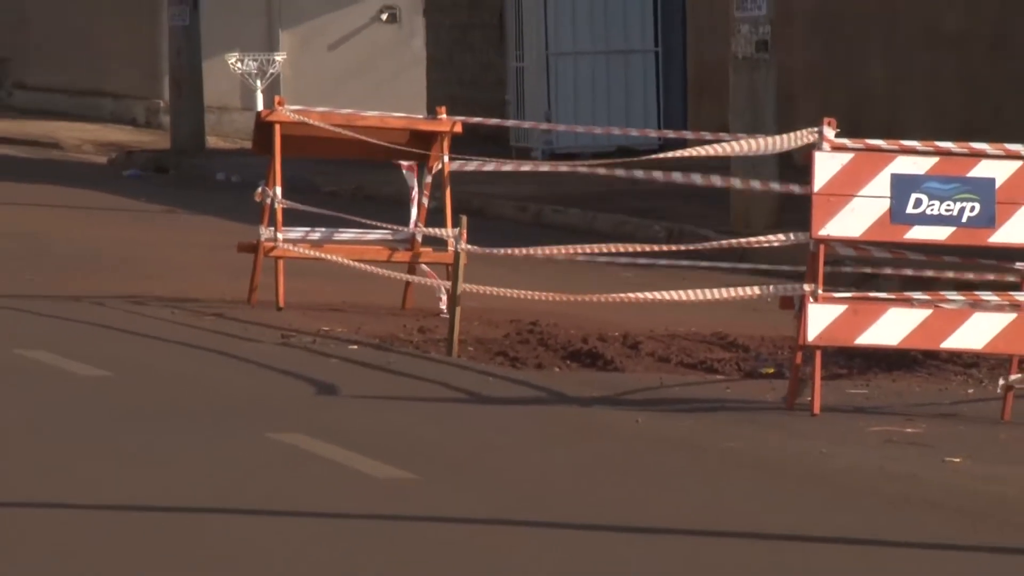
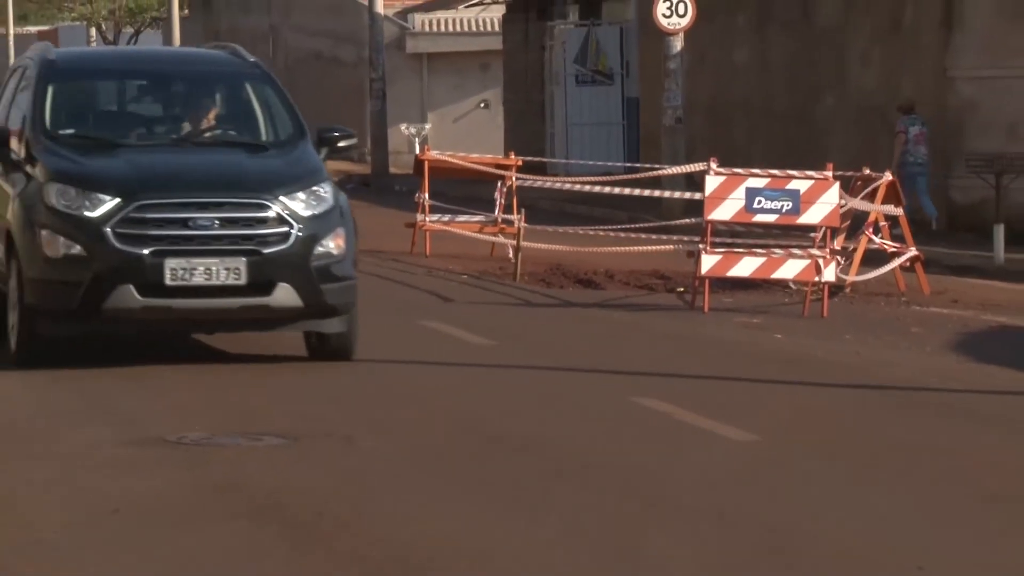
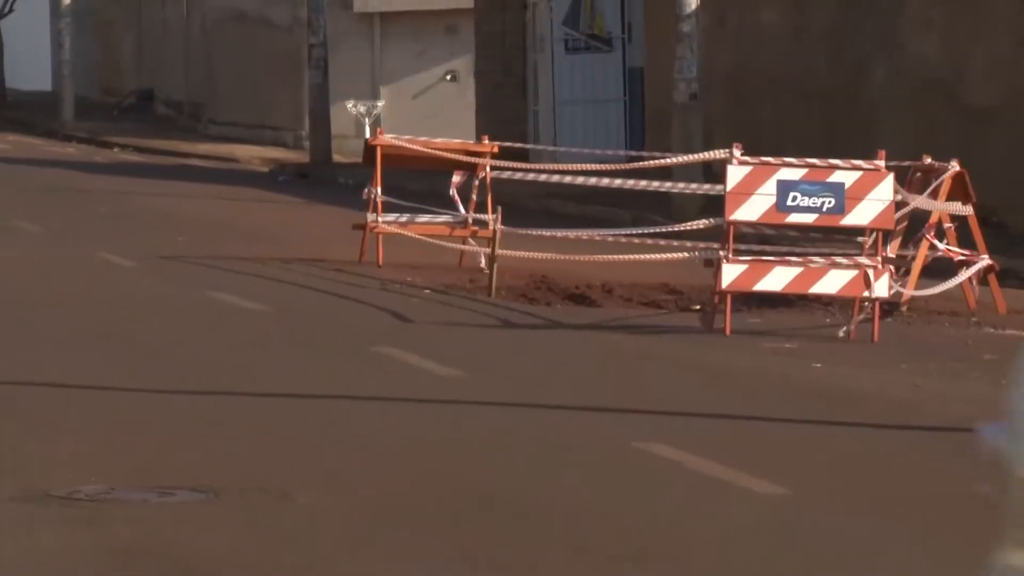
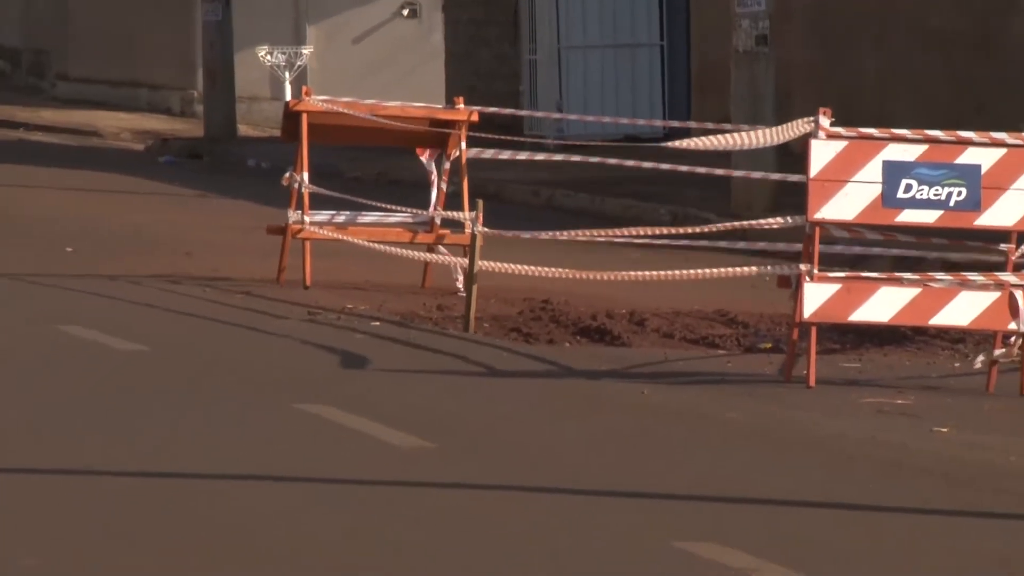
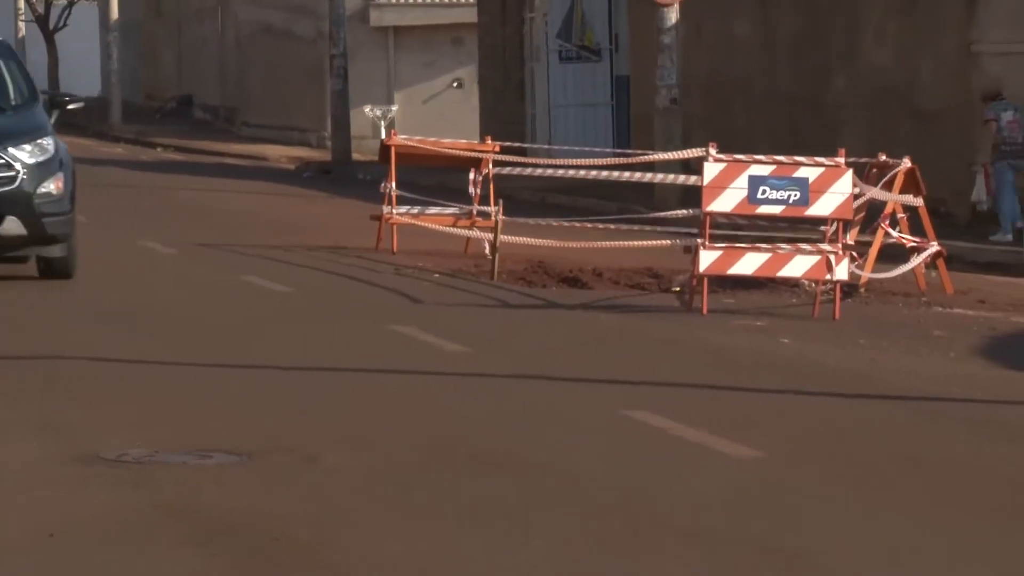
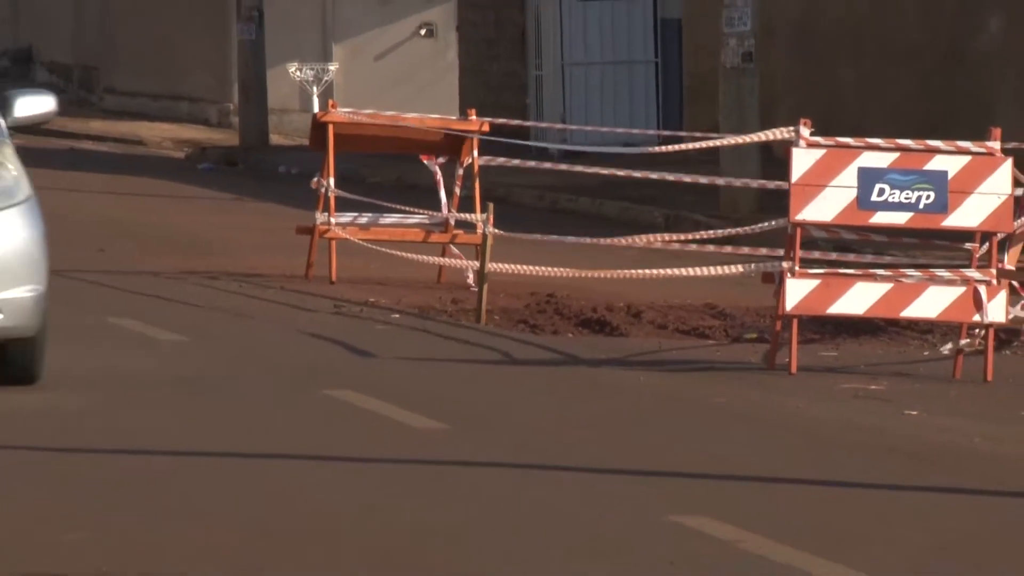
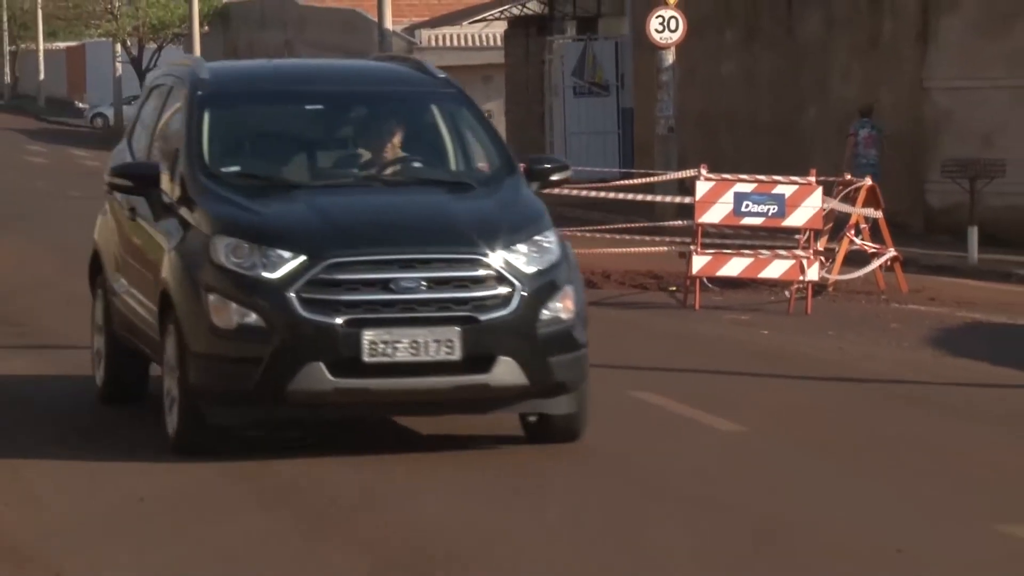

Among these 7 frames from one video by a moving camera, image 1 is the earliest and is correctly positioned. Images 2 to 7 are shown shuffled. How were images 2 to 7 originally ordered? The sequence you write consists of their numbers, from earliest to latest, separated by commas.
4, 6, 3, 5, 2, 7
